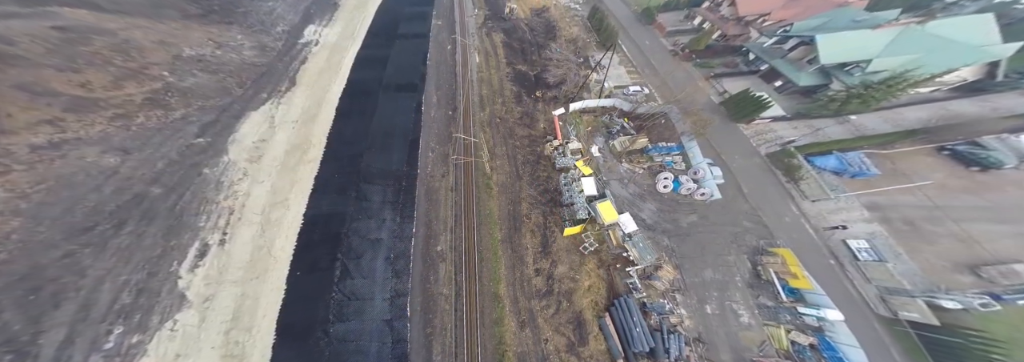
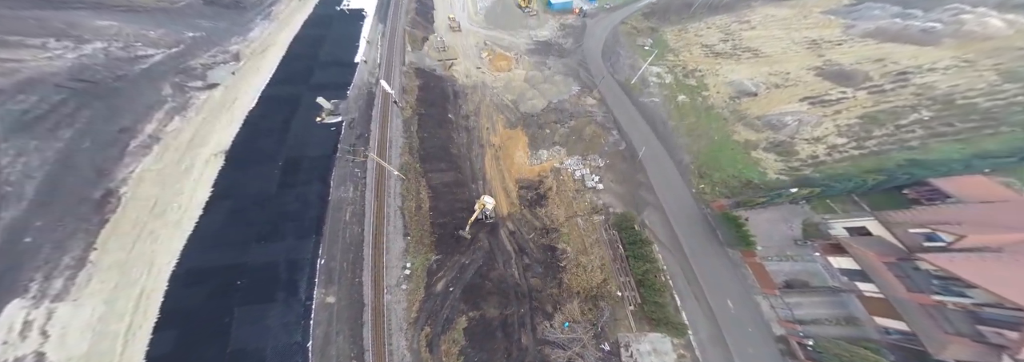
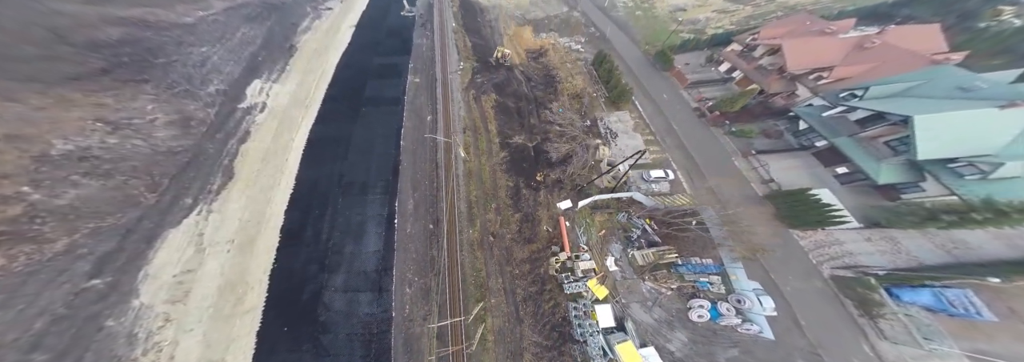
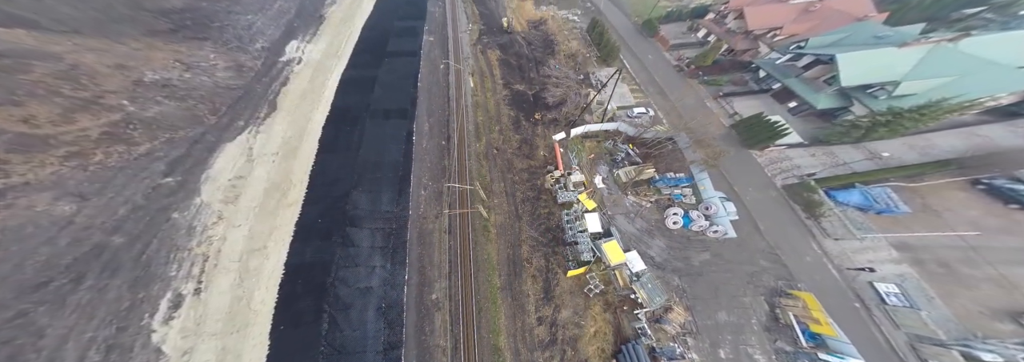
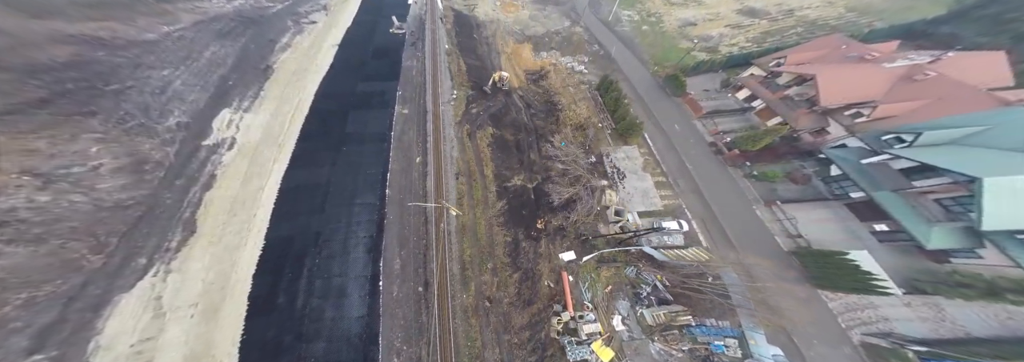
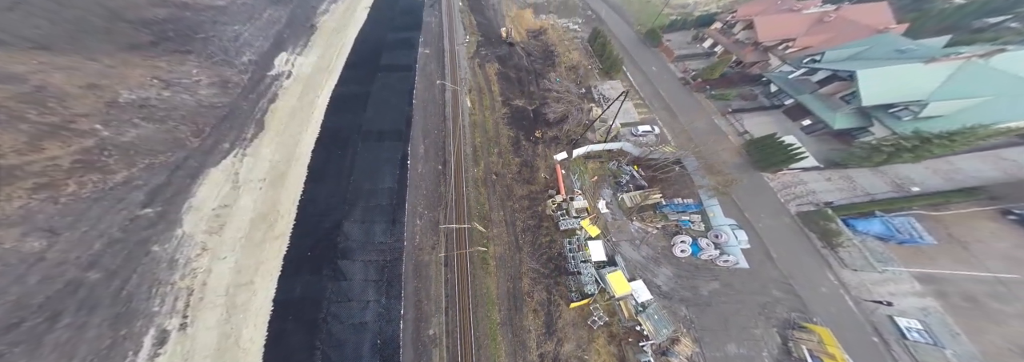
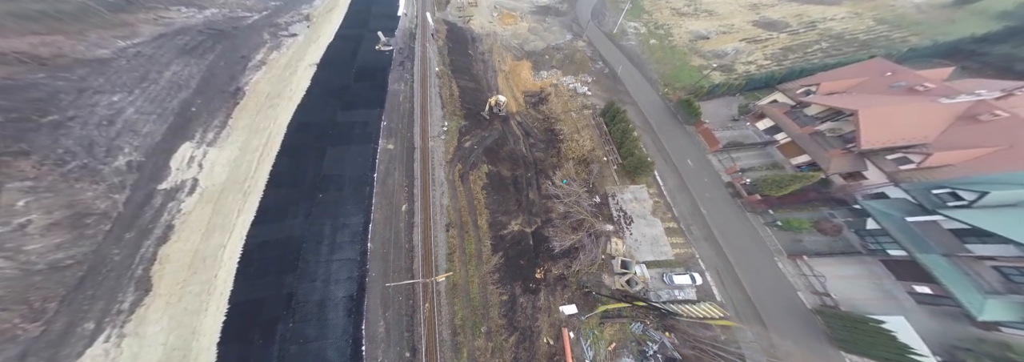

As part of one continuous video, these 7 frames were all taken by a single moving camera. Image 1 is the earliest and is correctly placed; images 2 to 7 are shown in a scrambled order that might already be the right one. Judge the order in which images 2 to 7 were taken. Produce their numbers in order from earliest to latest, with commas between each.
4, 6, 3, 5, 7, 2
